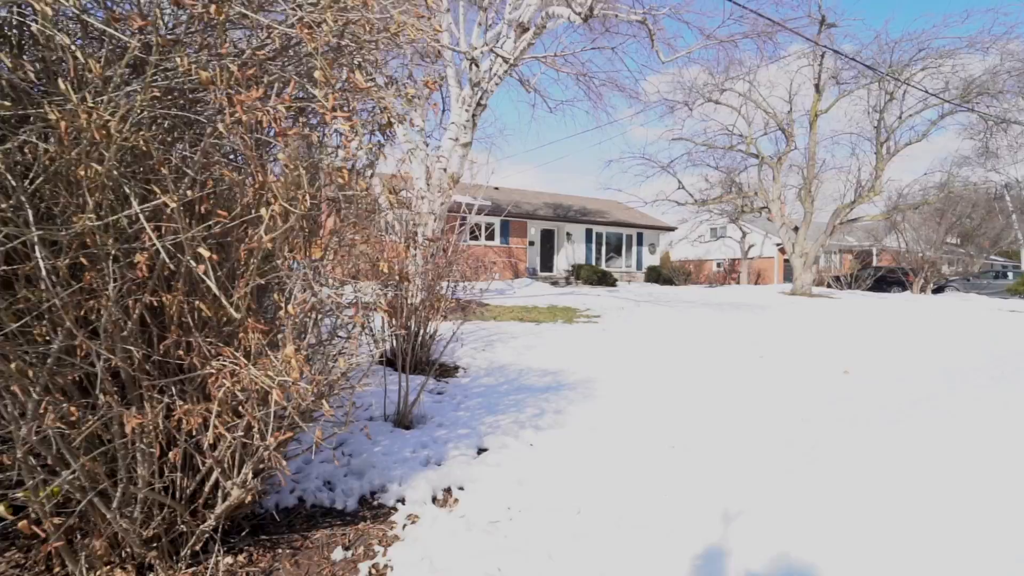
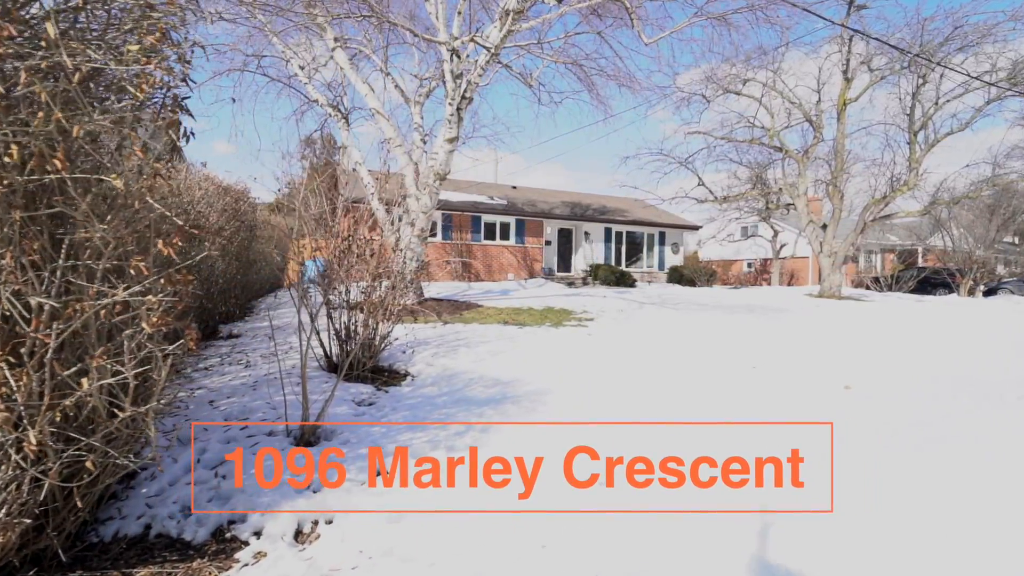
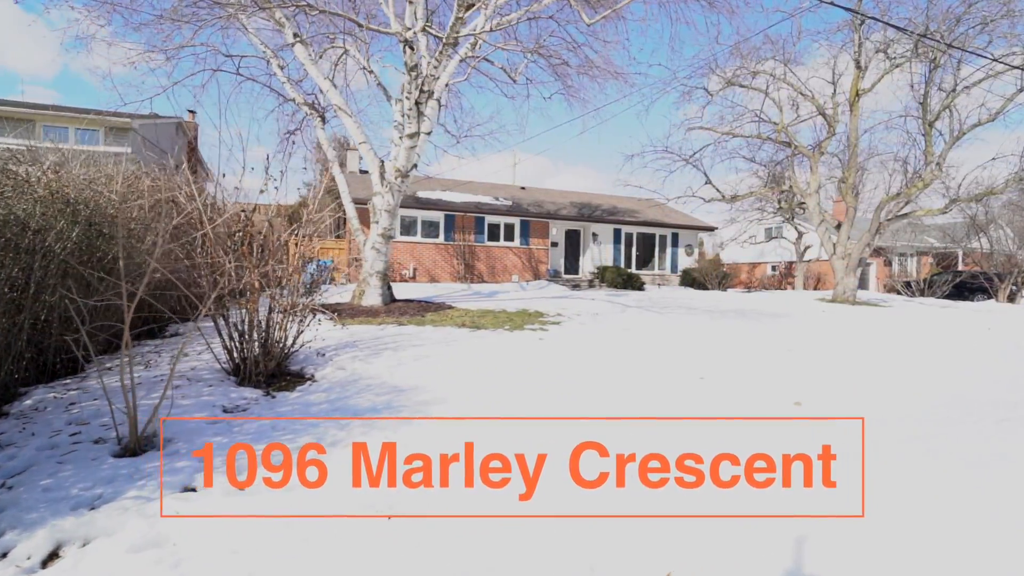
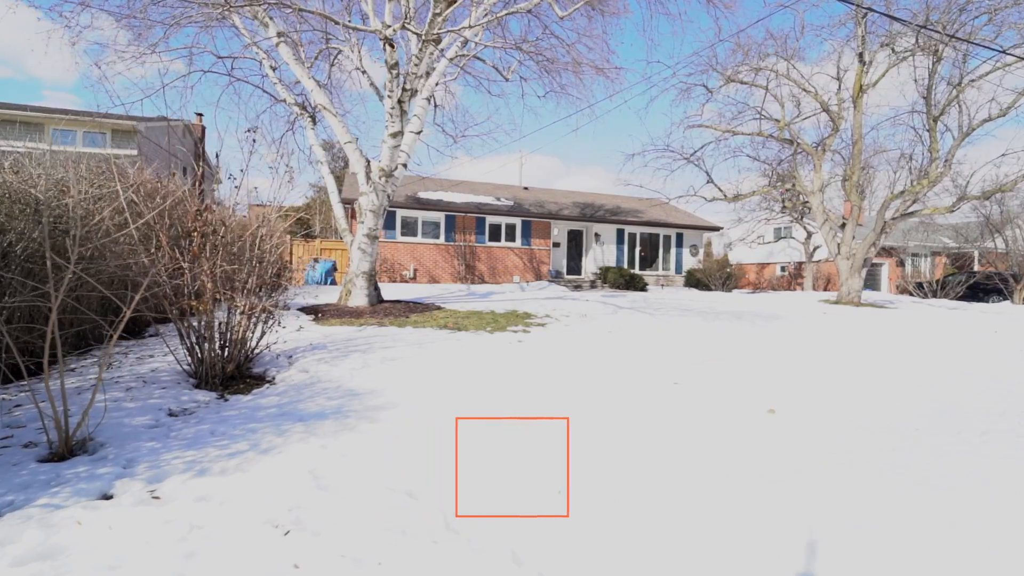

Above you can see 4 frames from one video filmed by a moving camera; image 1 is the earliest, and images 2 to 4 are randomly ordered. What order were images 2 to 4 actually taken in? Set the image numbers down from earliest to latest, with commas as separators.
2, 3, 4
